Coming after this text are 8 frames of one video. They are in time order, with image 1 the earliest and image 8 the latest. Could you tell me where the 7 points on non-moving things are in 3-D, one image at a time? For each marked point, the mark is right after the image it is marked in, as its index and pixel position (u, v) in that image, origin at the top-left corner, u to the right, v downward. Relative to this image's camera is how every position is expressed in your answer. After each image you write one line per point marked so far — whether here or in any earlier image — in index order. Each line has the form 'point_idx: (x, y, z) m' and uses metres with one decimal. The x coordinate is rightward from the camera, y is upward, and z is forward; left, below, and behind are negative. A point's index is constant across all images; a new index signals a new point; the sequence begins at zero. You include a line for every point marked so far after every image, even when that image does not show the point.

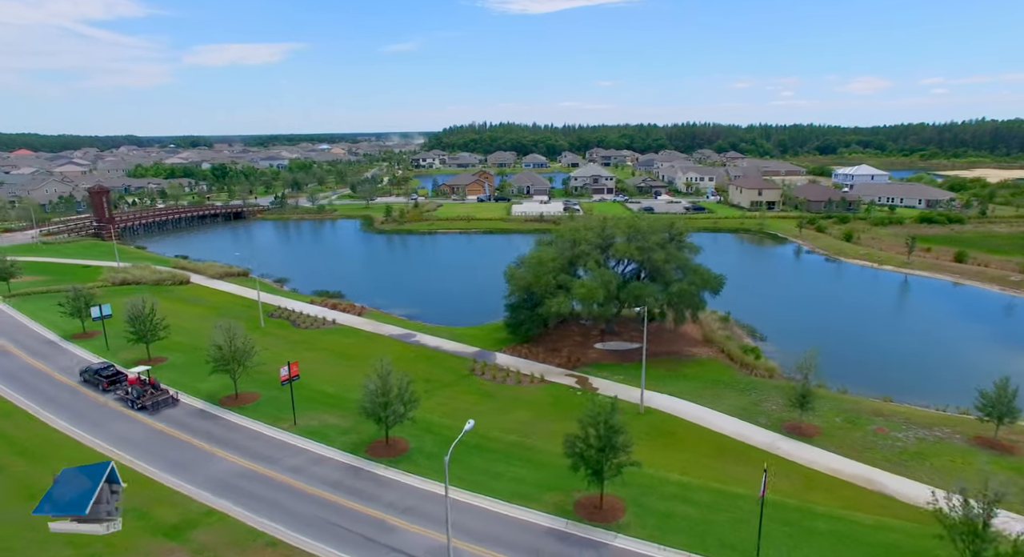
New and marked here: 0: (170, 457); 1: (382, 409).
0: (-11.0, -5.8, +19.4) m
1: (-3.8, -4.1, +19.1) m
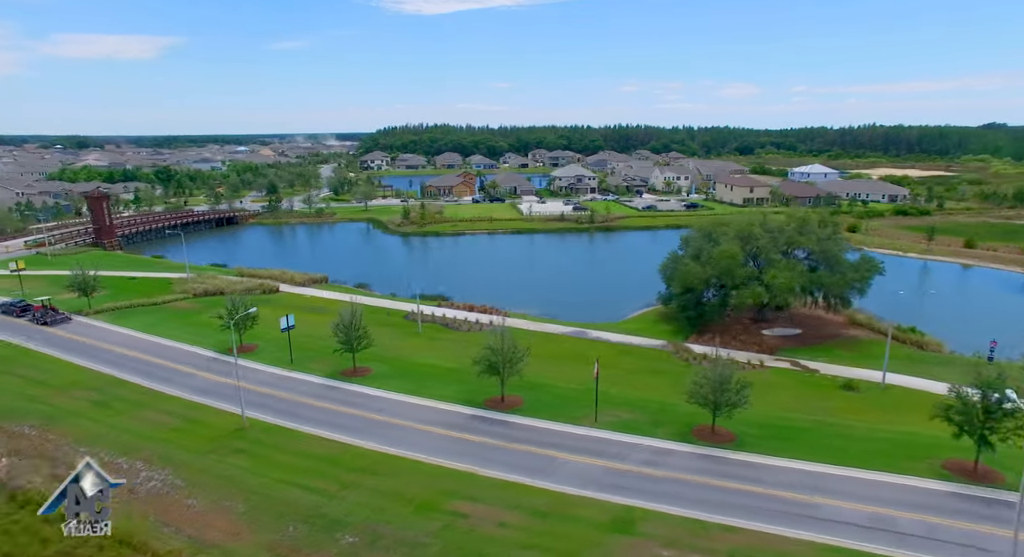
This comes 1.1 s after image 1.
0: (+0.1, -5.8, +19.1) m
1: (+7.2, -3.9, +19.8) m
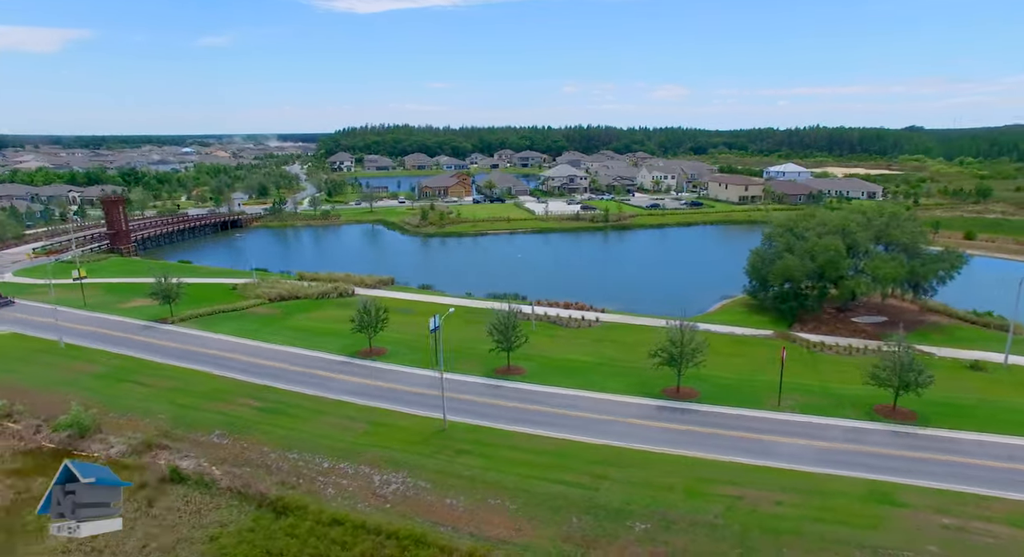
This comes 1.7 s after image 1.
0: (+7.5, -5.6, +19.9) m
1: (+14.4, -3.6, +21.4) m
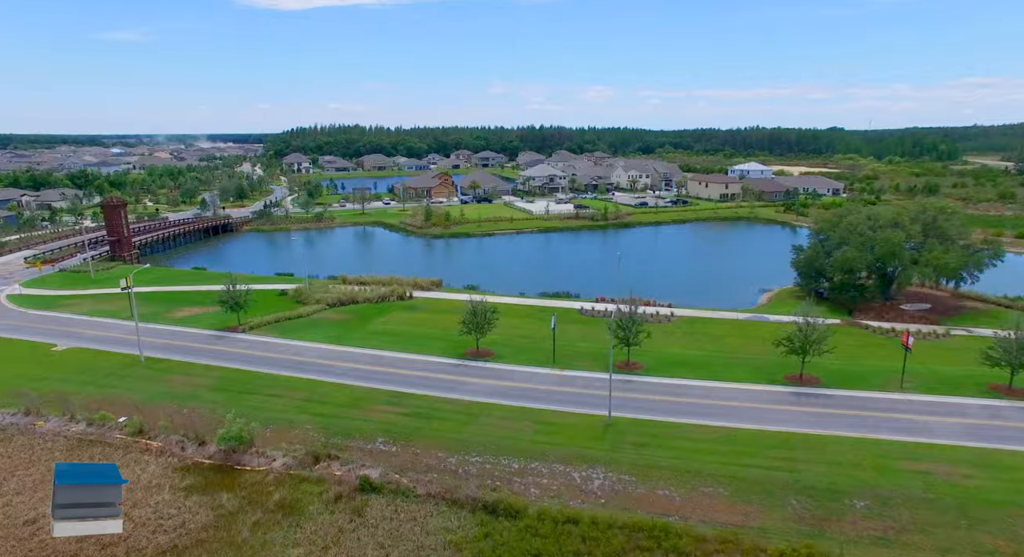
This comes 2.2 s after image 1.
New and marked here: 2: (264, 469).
0: (+13.6, -5.3, +21.3) m
1: (+20.2, -3.1, +23.5) m
2: (-8.2, -6.3, +19.8) m
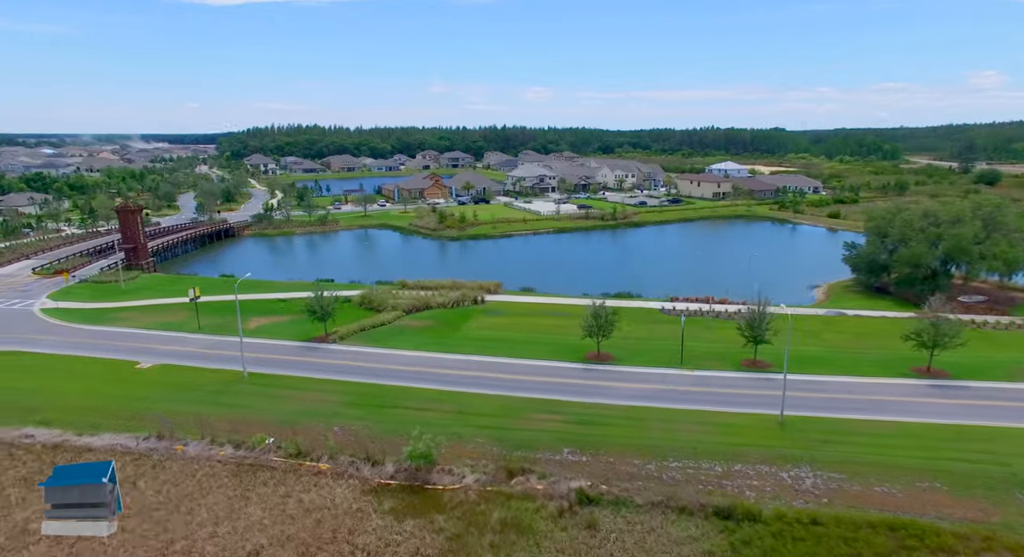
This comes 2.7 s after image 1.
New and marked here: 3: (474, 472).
0: (+19.9, -5.1, +22.3) m
1: (+26.3, -2.7, +25.0) m
2: (-1.7, -6.5, +18.8) m
3: (-1.2, -6.3, +19.3) m
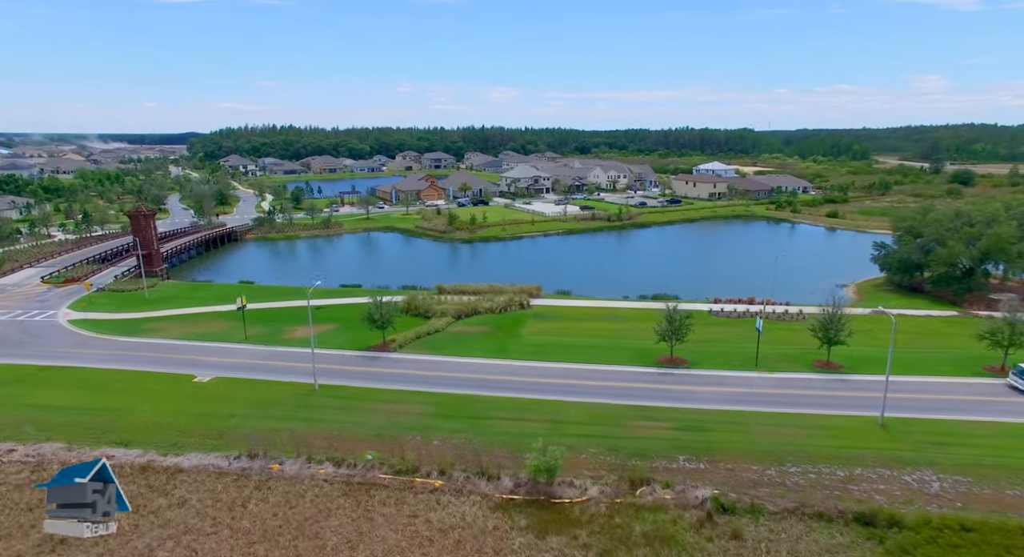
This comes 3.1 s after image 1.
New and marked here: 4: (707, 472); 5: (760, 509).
0: (+23.6, -5.1, +22.9) m
1: (+29.8, -2.6, +26.0) m
2: (+2.3, -6.7, +18.3) m
3: (+2.7, -6.5, +18.9) m
4: (+6.3, -6.3, +19.4) m
5: (+7.3, -6.9, +17.8) m
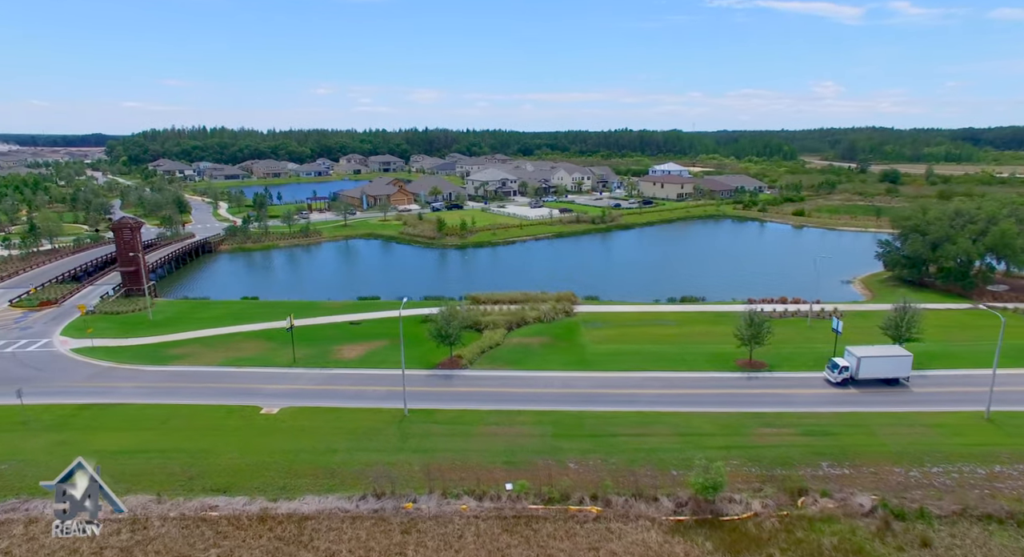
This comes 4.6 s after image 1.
0: (+27.9, -4.8, +24.7) m
1: (+33.7, -2.1, +28.5) m
2: (+7.3, -7.1, +17.8) m
3: (+7.6, -6.8, +18.4) m
4: (+11.2, -6.5, +19.3) m
5: (+12.4, -7.0, +17.8) m
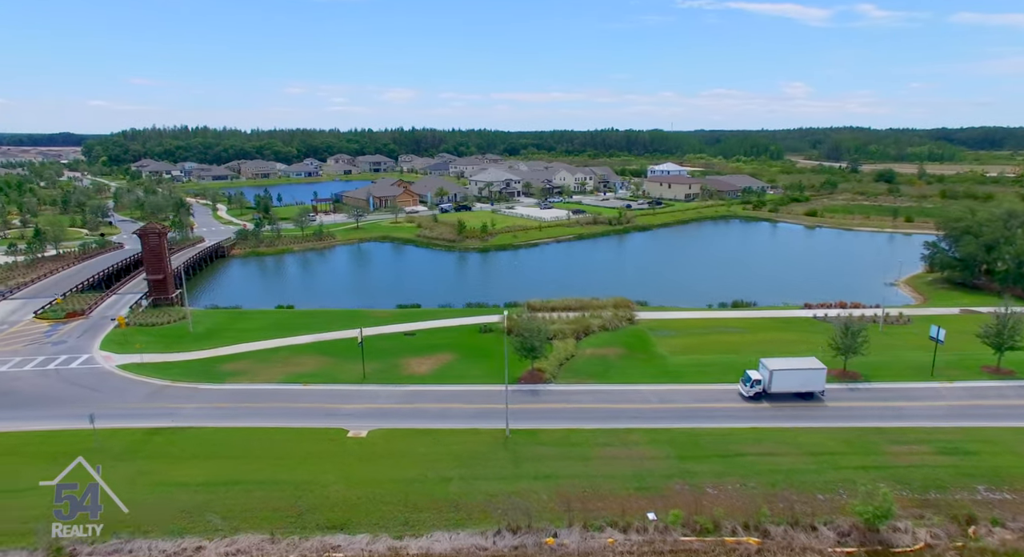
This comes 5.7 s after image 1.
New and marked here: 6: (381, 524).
0: (+31.9, -4.9, +24.3) m
1: (+37.5, -2.3, +28.3) m
2: (+11.6, -7.4, +16.6) m
3: (+11.9, -7.1, +17.2) m
4: (+15.4, -6.8, +18.3) m
5: (+16.7, -7.3, +16.8) m
6: (-3.8, -7.2, +17.5) m
